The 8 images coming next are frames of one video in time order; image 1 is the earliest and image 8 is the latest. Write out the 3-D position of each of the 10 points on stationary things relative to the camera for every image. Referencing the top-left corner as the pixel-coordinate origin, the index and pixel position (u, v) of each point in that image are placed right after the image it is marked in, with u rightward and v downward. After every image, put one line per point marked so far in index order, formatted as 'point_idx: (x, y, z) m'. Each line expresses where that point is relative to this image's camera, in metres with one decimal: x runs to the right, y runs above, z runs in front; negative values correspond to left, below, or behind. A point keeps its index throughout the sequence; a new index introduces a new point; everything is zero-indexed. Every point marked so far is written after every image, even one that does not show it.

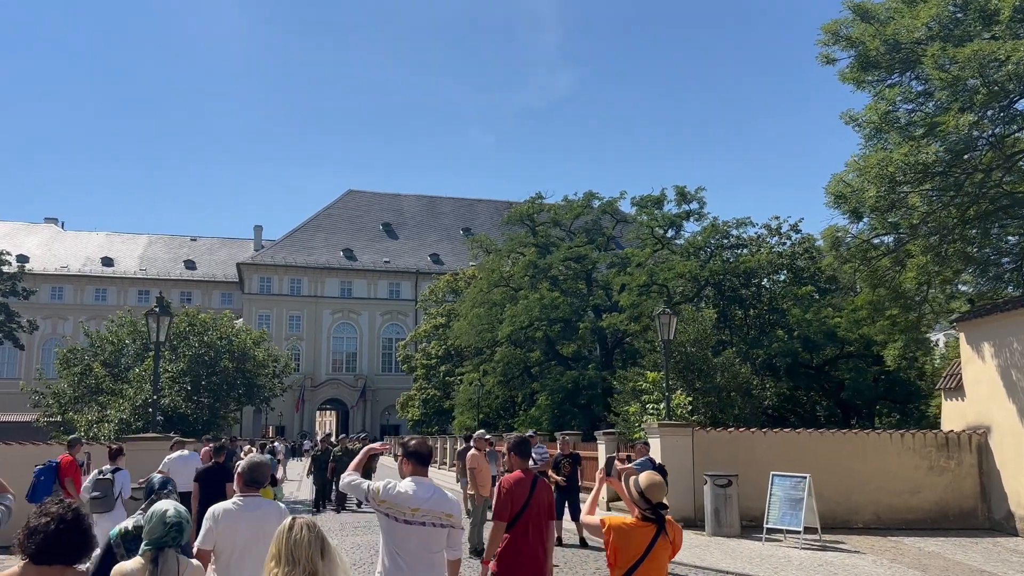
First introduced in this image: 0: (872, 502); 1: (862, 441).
0: (+7.6, -4.5, +17.5) m
1: (+7.5, -3.3, +17.8) m
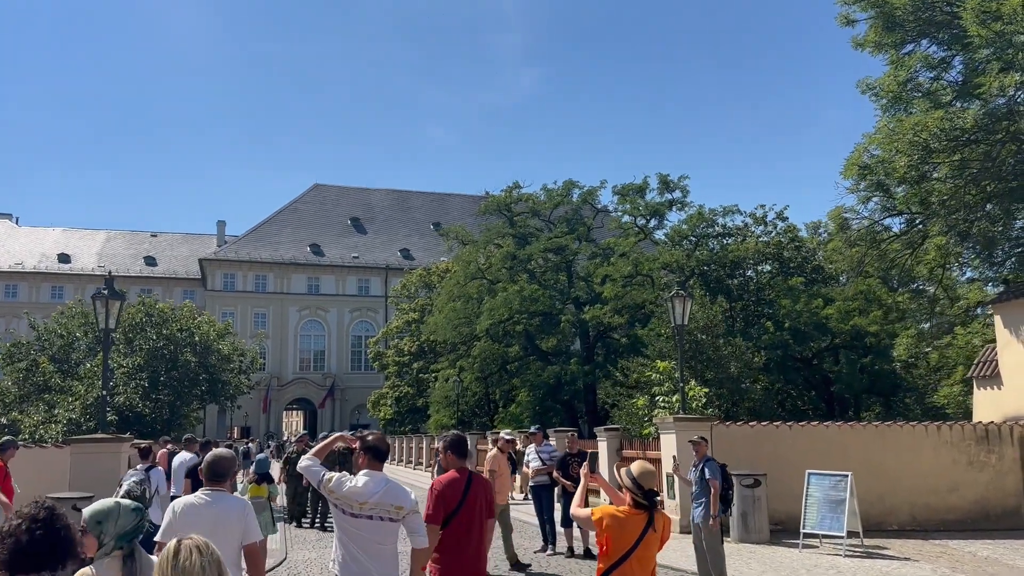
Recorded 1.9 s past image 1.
0: (+7.6, -4.1, +16.0) m
1: (+7.5, -2.8, +16.2) m
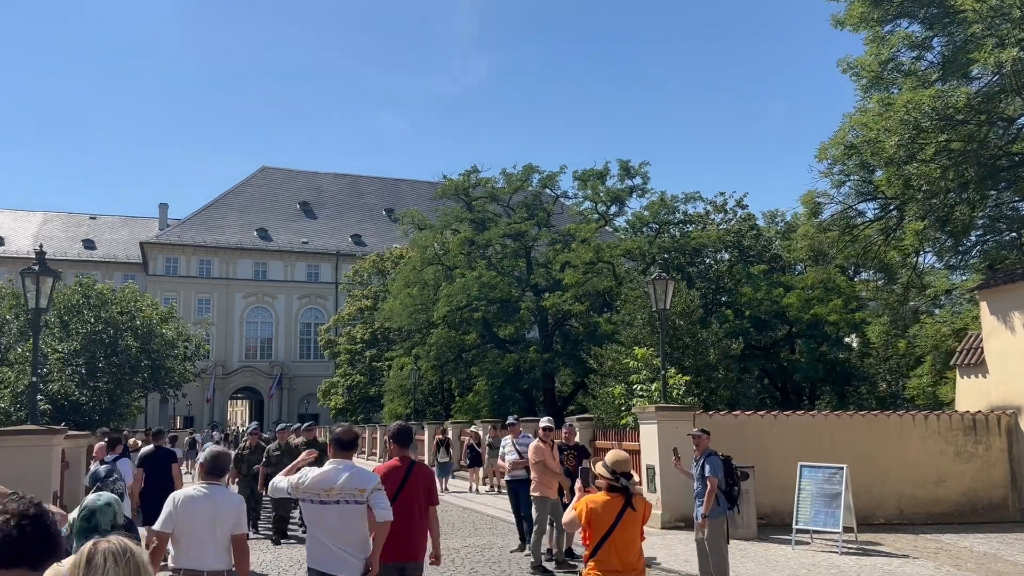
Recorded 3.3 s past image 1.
0: (+7.1, -3.8, +15.4) m
1: (+6.9, -2.5, +15.6) m
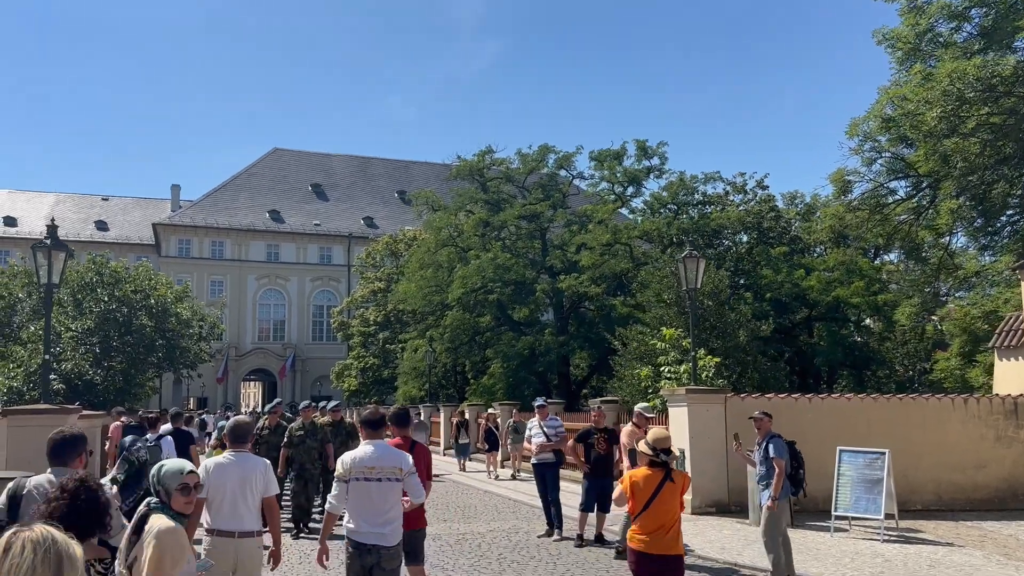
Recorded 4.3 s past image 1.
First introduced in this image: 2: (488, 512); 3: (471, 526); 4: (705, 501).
0: (+7.5, -3.4, +14.9) m
1: (+7.4, -2.2, +15.0) m
2: (-0.5, -4.2, +15.5) m
3: (-0.7, -4.0, +14.1) m
4: (+3.3, -3.7, +14.4) m
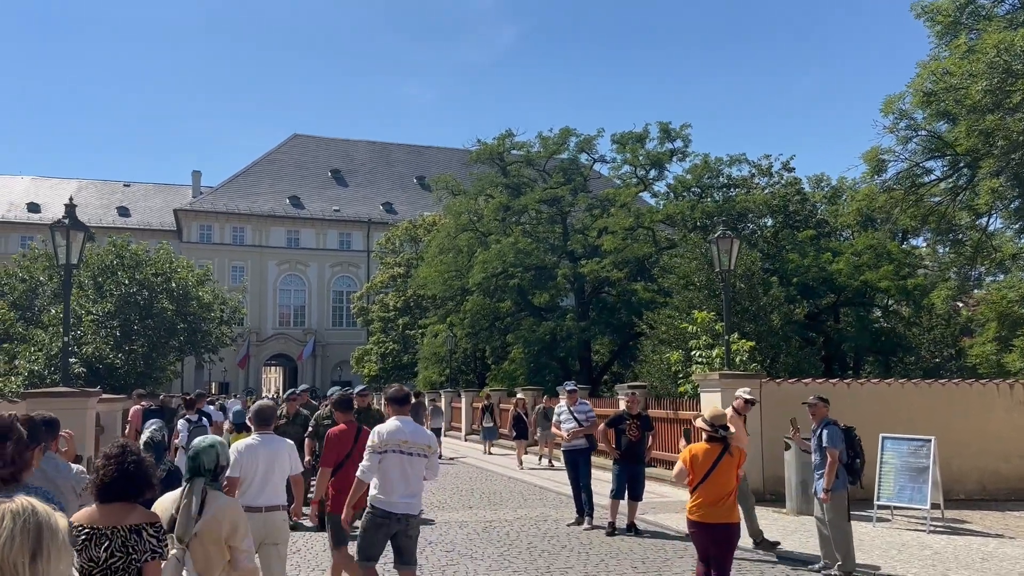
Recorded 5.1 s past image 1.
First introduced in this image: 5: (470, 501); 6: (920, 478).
0: (+8.0, -3.1, +14.3) m
1: (+7.9, -1.8, +14.5) m
2: (0.0, -3.8, +15.2) m
3: (-0.2, -3.7, +13.8) m
4: (+3.8, -3.4, +13.9) m
5: (-0.8, -3.9, +15.1) m
6: (+5.7, -2.7, +11.7) m
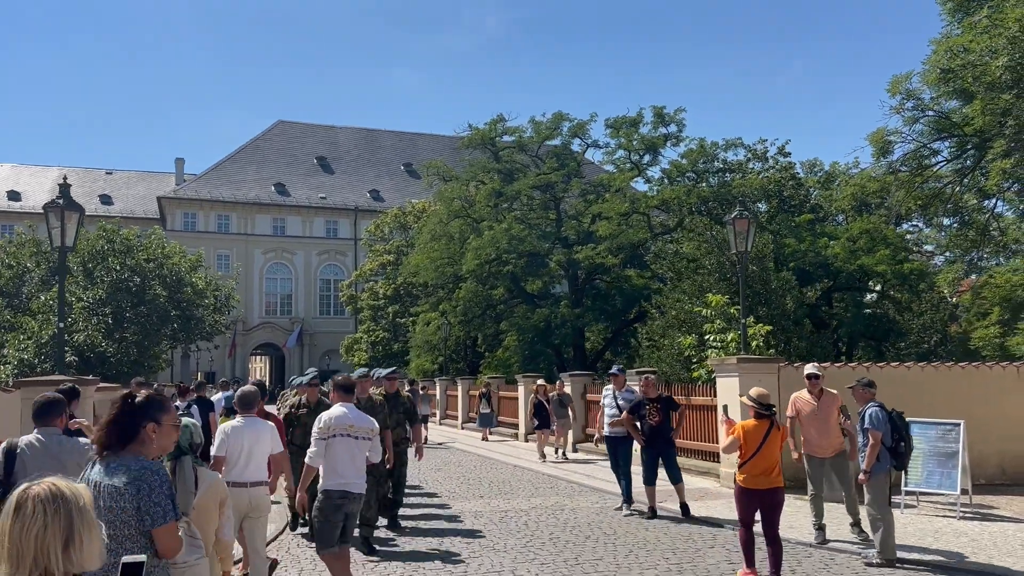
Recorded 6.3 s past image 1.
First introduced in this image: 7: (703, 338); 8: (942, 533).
0: (+8.2, -2.8, +14.1) m
1: (+8.1, -1.5, +14.2) m
2: (+0.2, -3.5, +14.8) m
3: (0.0, -3.4, +13.4) m
4: (+4.0, -3.1, +13.6) m
5: (-0.6, -3.6, +14.7) m
6: (+6.0, -2.4, +11.3) m
7: (+3.9, -1.0, +17.3) m
8: (+5.3, -3.1, +10.4) m
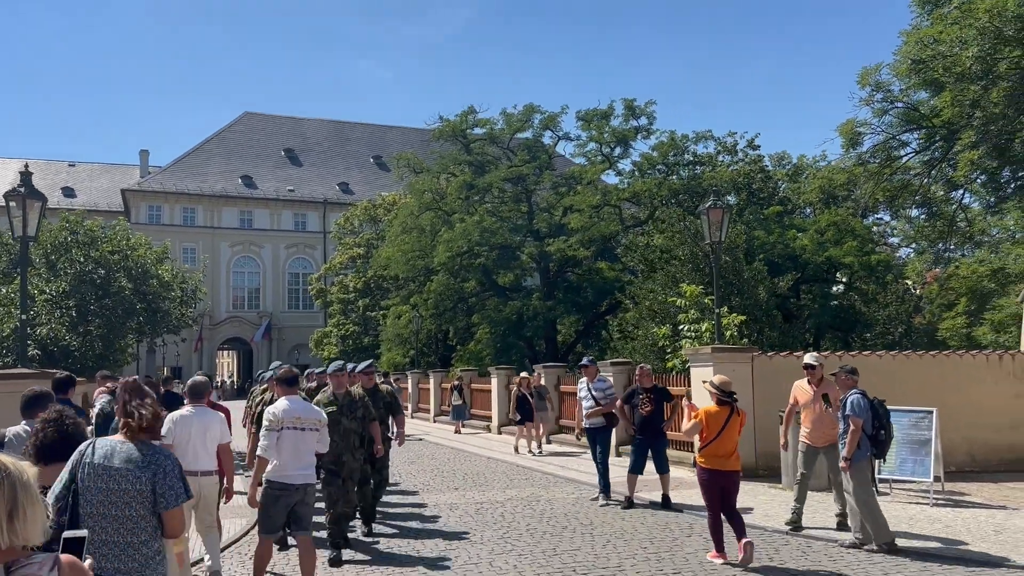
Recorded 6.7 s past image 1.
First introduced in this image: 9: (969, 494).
0: (+7.8, -2.6, +14.2) m
1: (+7.6, -1.3, +14.4) m
2: (-0.2, -3.4, +14.7) m
3: (-0.4, -3.3, +13.2) m
4: (+3.6, -2.9, +13.6) m
5: (-1.0, -3.4, +14.6) m
6: (+5.7, -2.2, +11.4) m
7: (+3.4, -0.8, +17.3) m
8: (+5.1, -2.9, +10.4) m
9: (+6.6, -3.0, +12.0) m
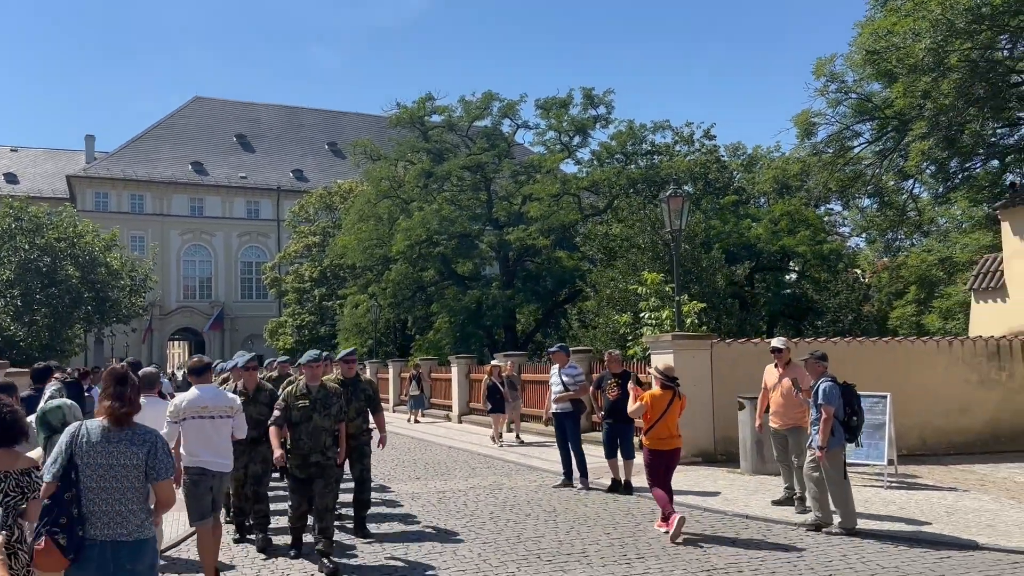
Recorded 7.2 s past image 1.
0: (+7.1, -2.4, +14.6) m
1: (+7.0, -1.1, +14.7) m
2: (-0.9, -3.2, +14.6) m
3: (-1.0, -3.1, +13.2) m
4: (+3.0, -2.7, +13.7) m
5: (-1.7, -3.2, +14.5) m
6: (+5.1, -2.1, +11.7) m
7: (+2.6, -0.6, +17.4) m
8: (+4.6, -2.7, +10.7) m
9: (+6.0, -2.8, +12.3) m
